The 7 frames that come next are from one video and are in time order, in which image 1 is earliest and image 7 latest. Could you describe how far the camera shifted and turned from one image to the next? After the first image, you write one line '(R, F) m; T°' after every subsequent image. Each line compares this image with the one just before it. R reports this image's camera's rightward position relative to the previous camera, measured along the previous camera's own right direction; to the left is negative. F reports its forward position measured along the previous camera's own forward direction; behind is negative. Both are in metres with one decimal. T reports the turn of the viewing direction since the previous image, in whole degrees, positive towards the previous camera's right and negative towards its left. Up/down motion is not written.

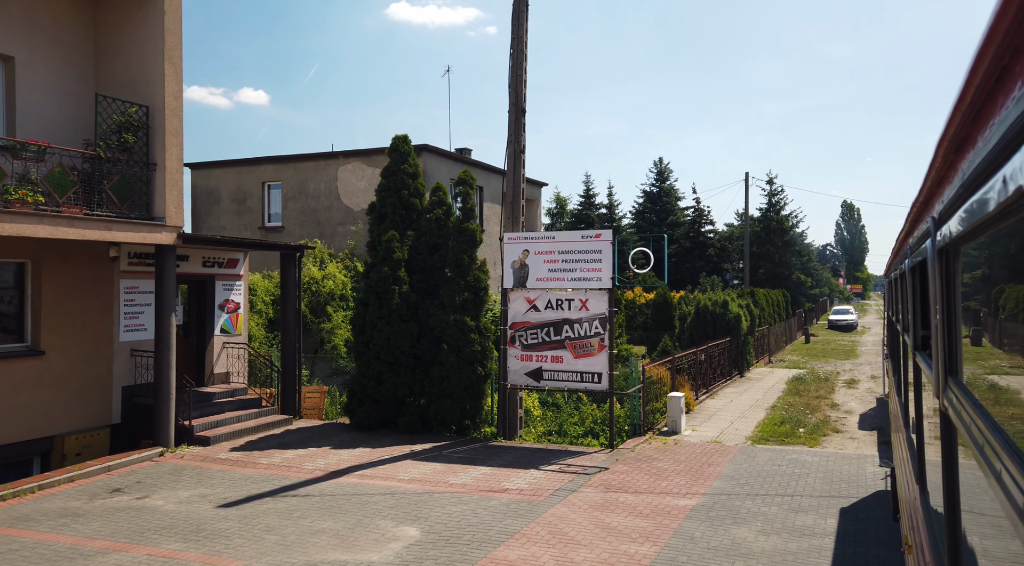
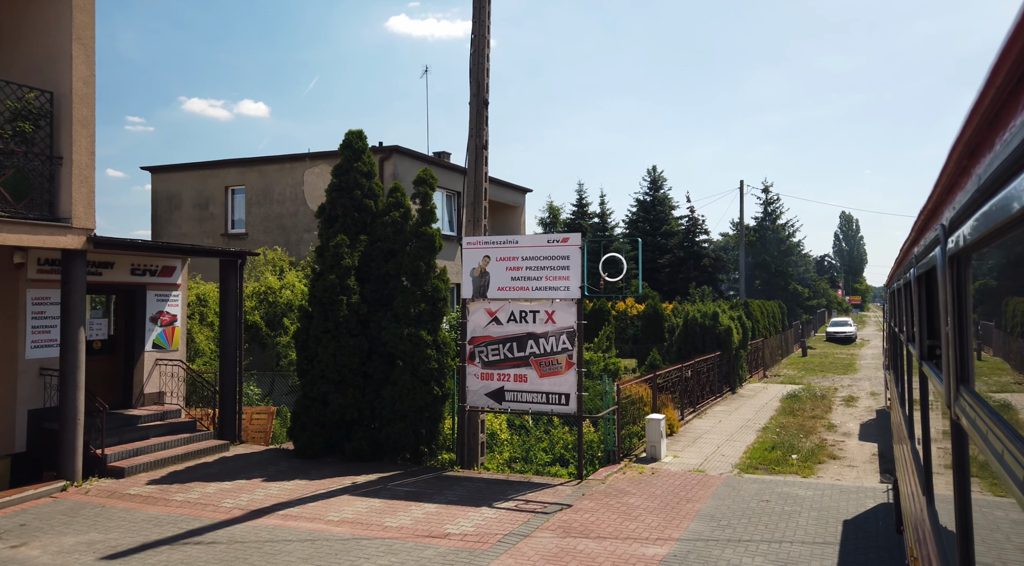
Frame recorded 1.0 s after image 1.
(+0.5, +1.1) m; 0°
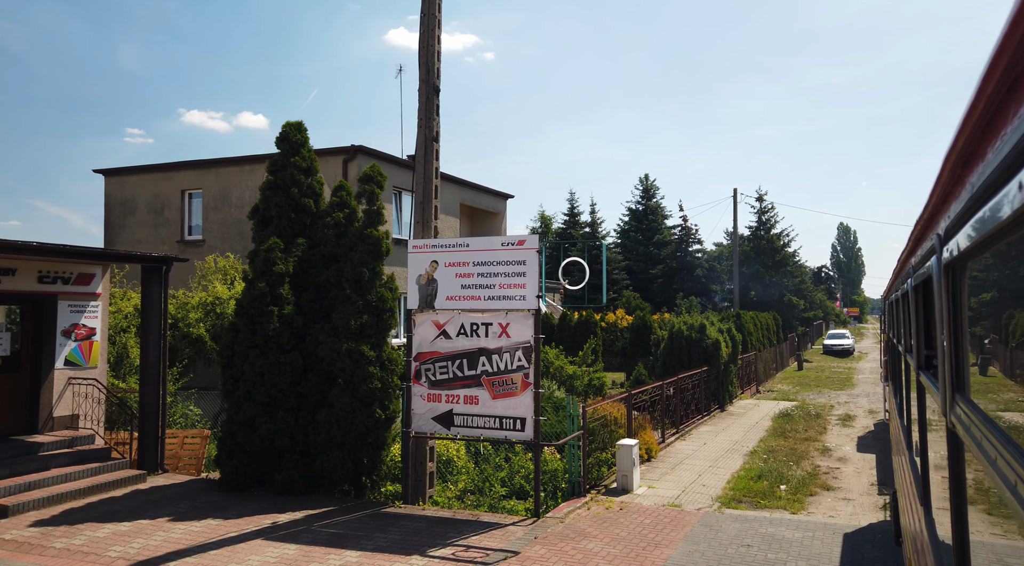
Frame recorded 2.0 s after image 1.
(+0.5, +1.1) m; 0°
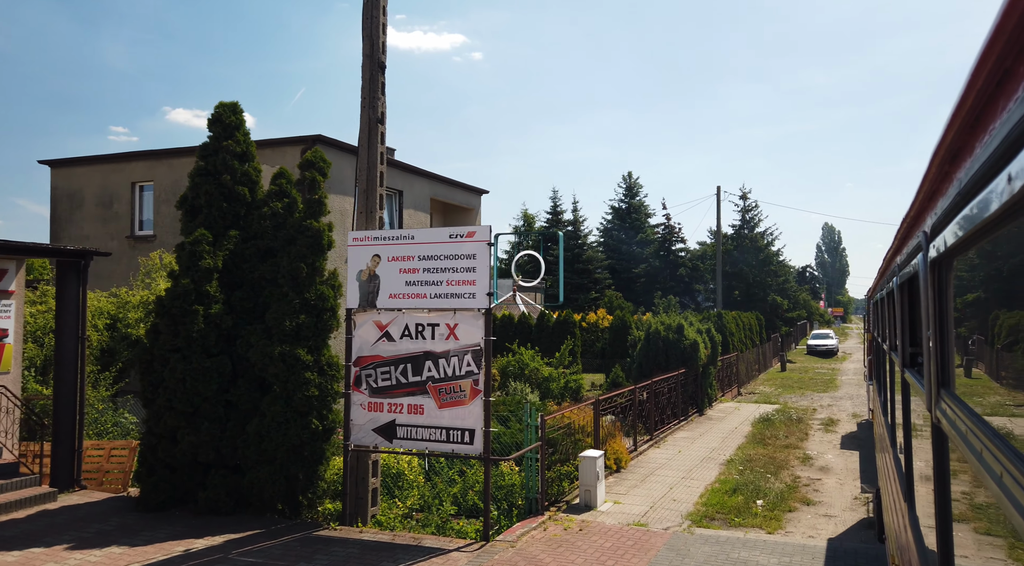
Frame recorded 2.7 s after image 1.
(+0.4, +0.8) m; +1°
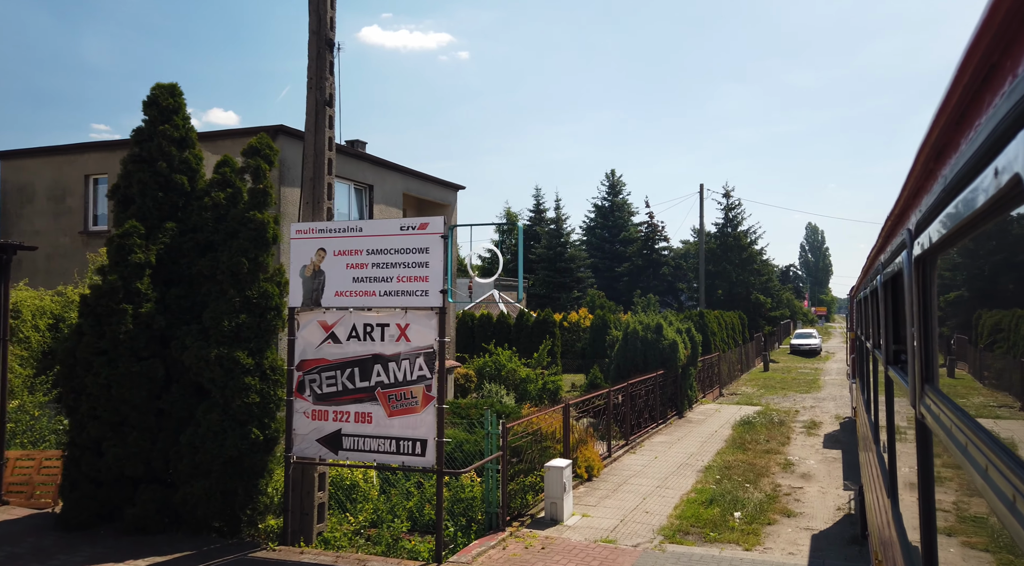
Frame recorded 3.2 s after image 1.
(+0.3, +0.6) m; +1°
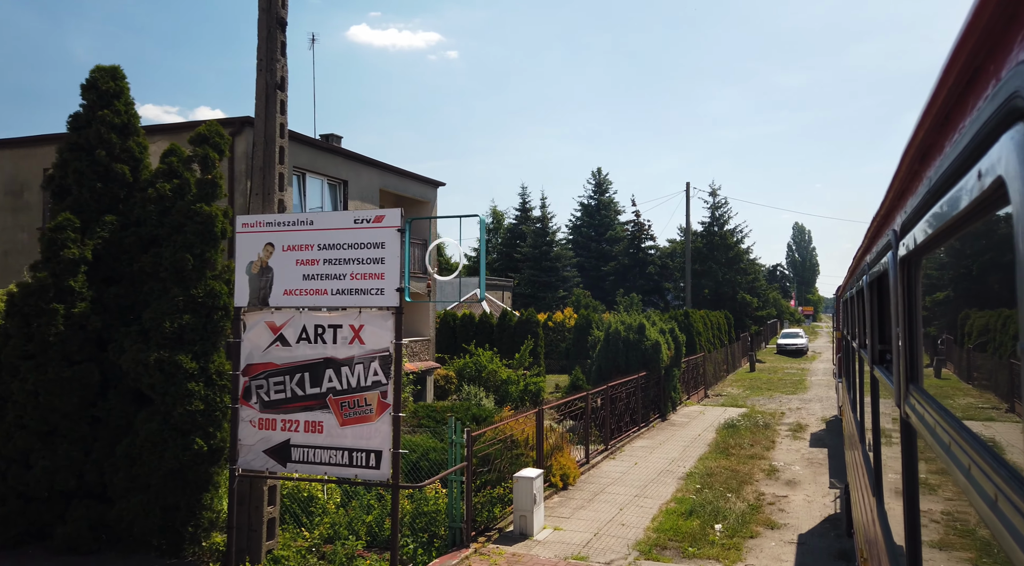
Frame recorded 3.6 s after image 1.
(+0.2, +0.5) m; +1°
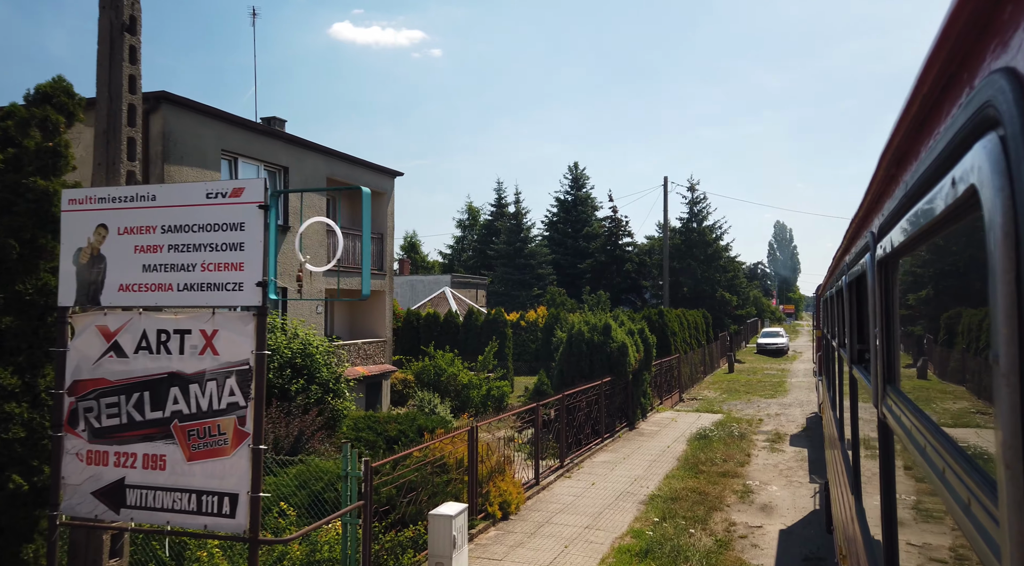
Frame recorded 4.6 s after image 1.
(+0.5, +1.4) m; +1°
